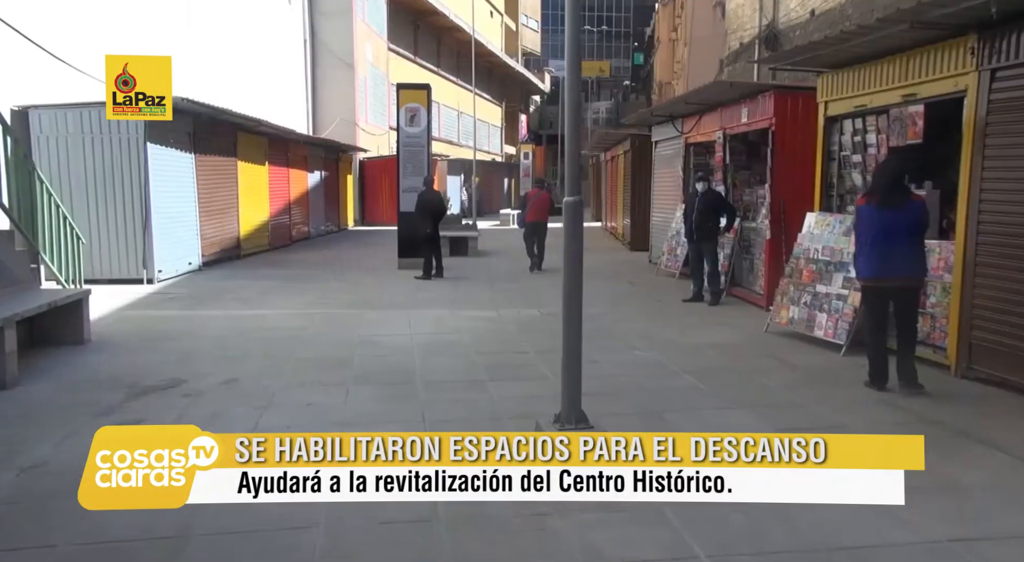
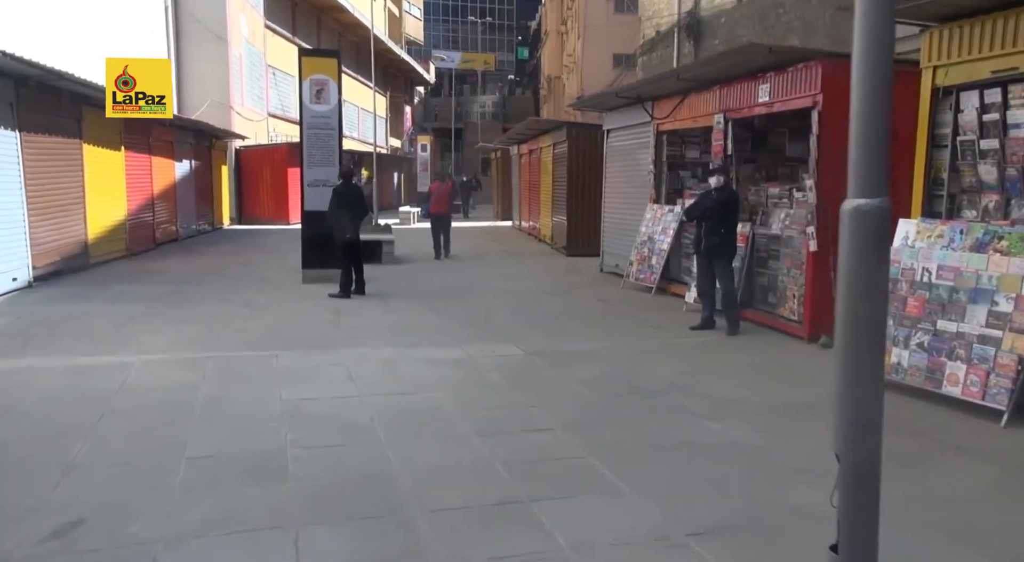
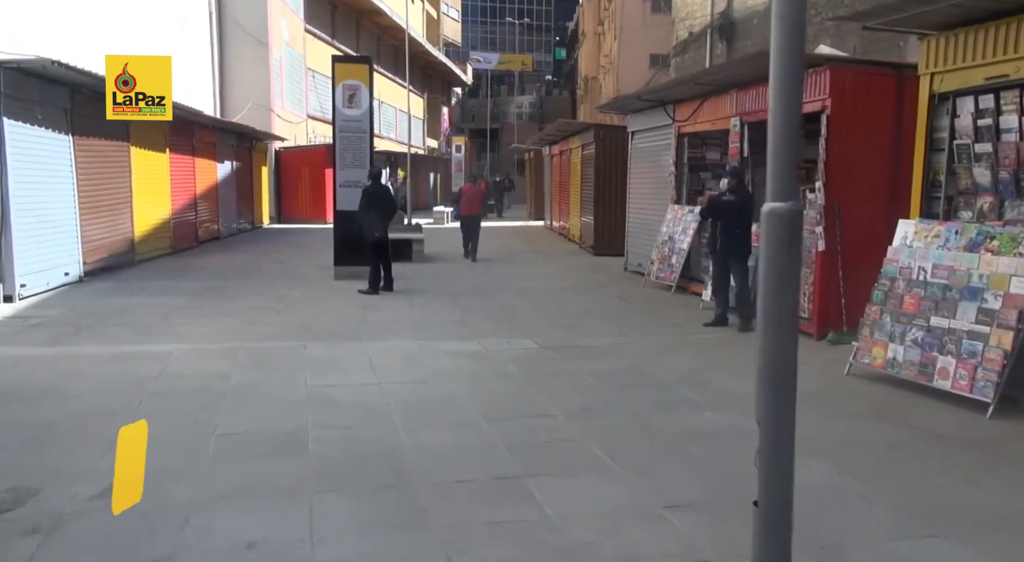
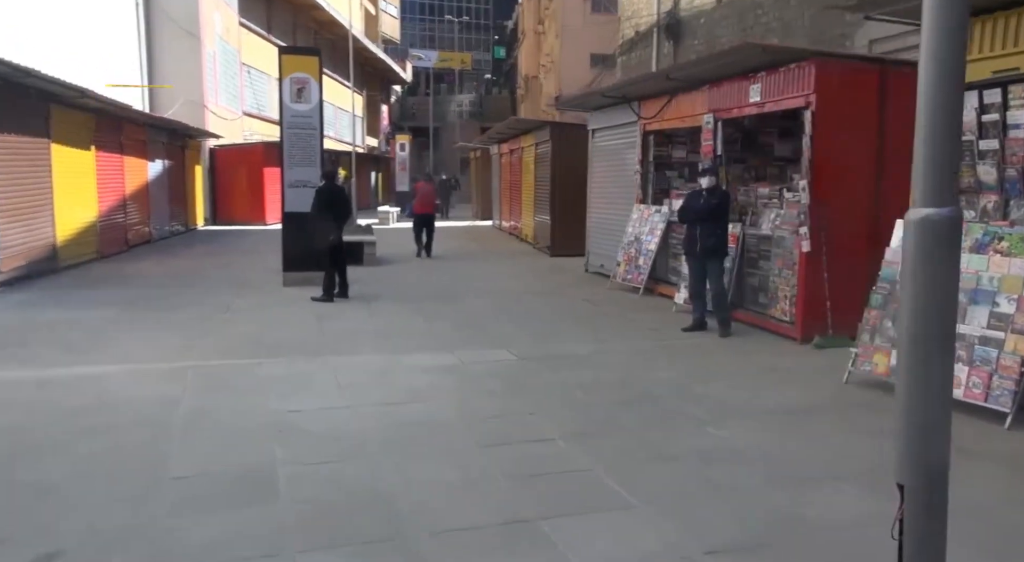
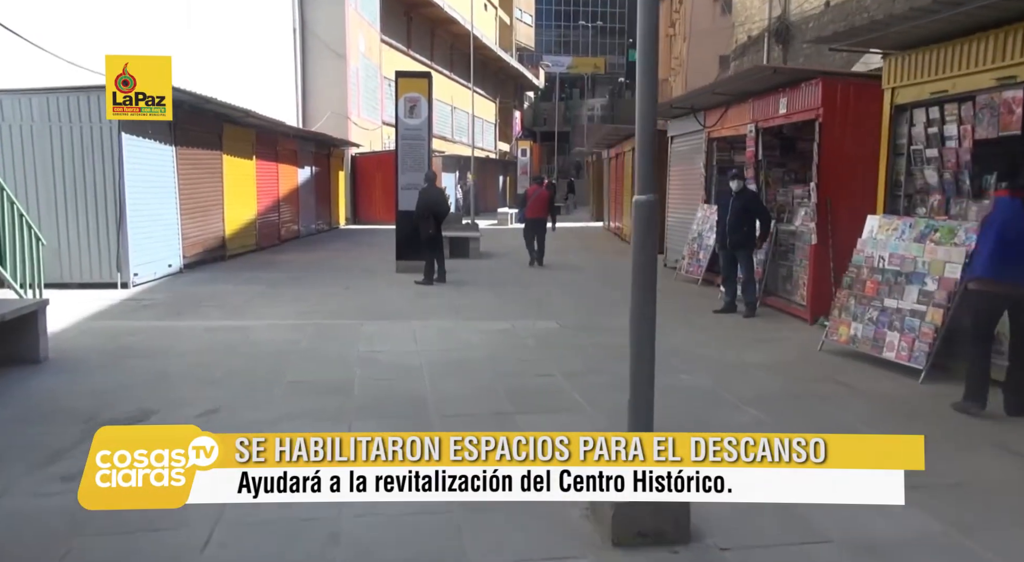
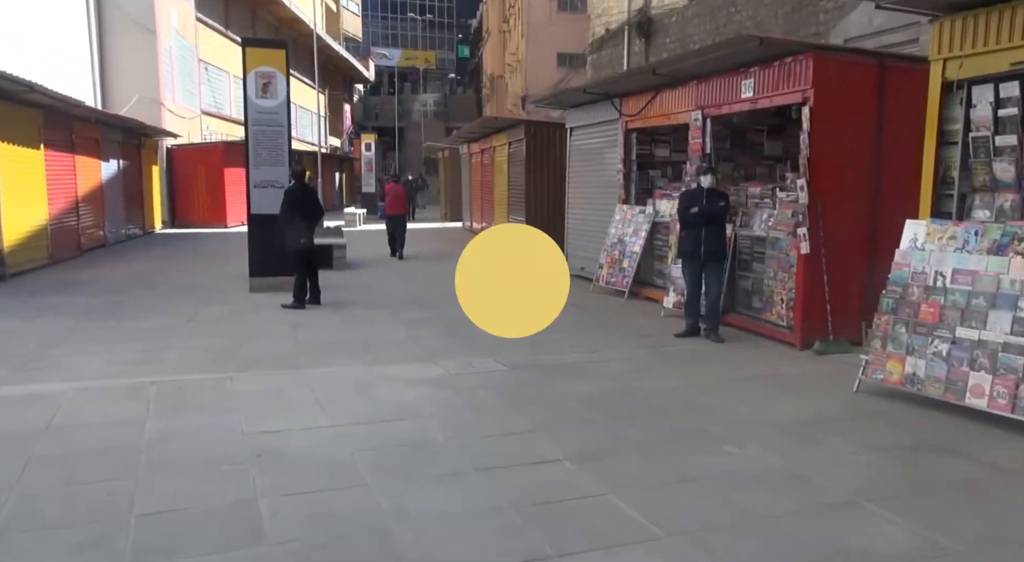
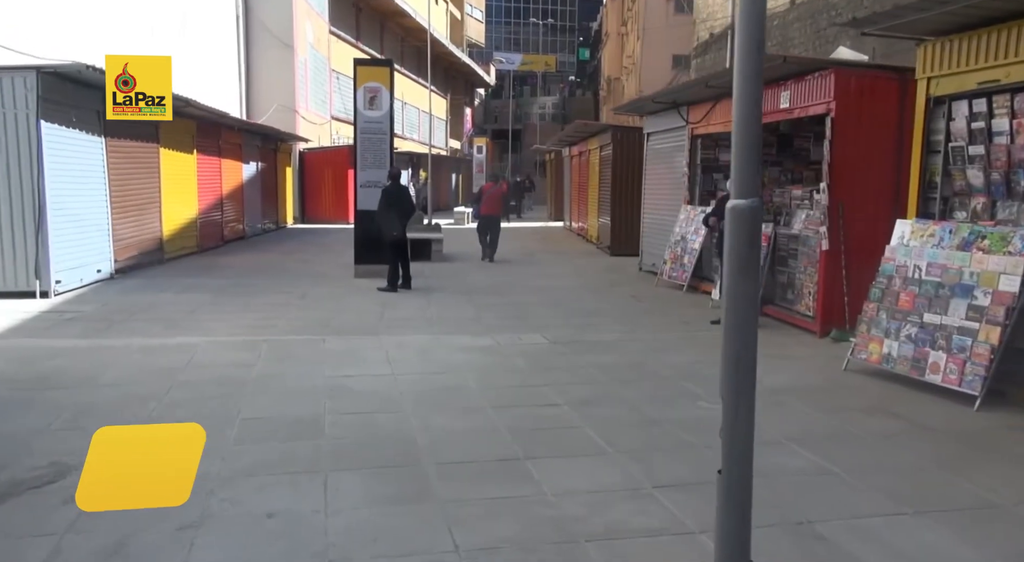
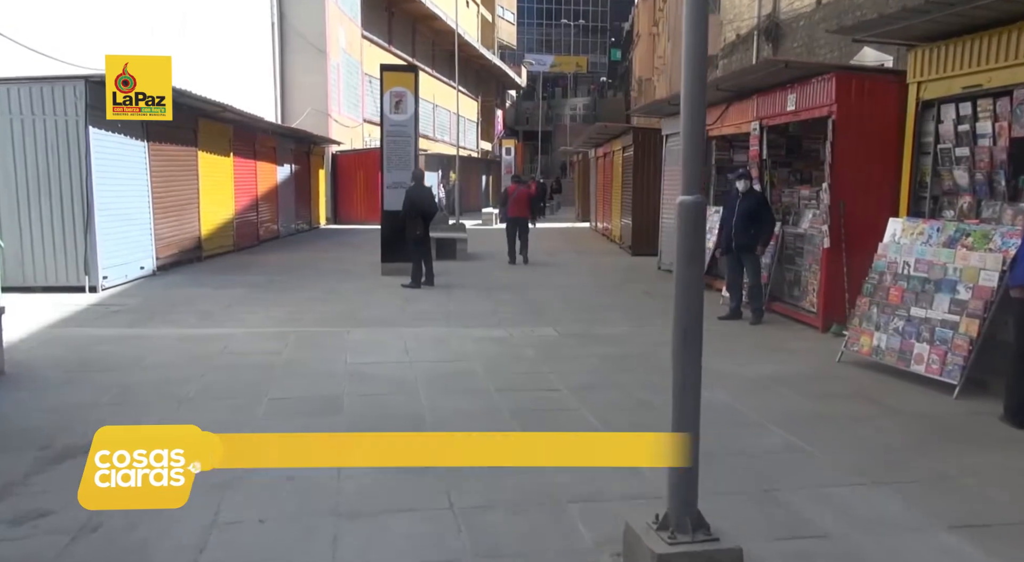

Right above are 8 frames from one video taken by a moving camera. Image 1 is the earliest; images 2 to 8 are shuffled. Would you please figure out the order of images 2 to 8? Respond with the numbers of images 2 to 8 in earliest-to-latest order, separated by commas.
5, 8, 7, 3, 2, 4, 6
